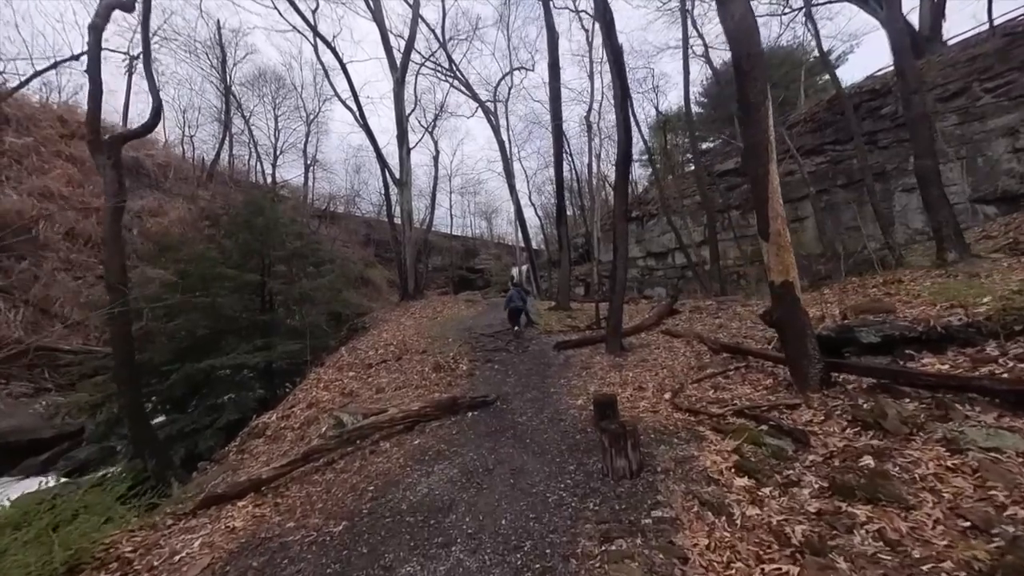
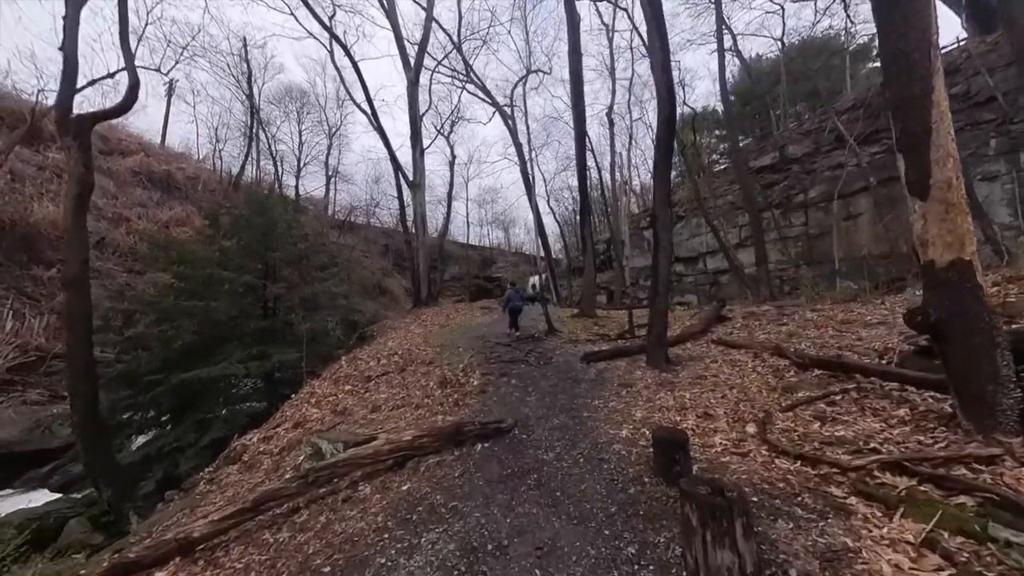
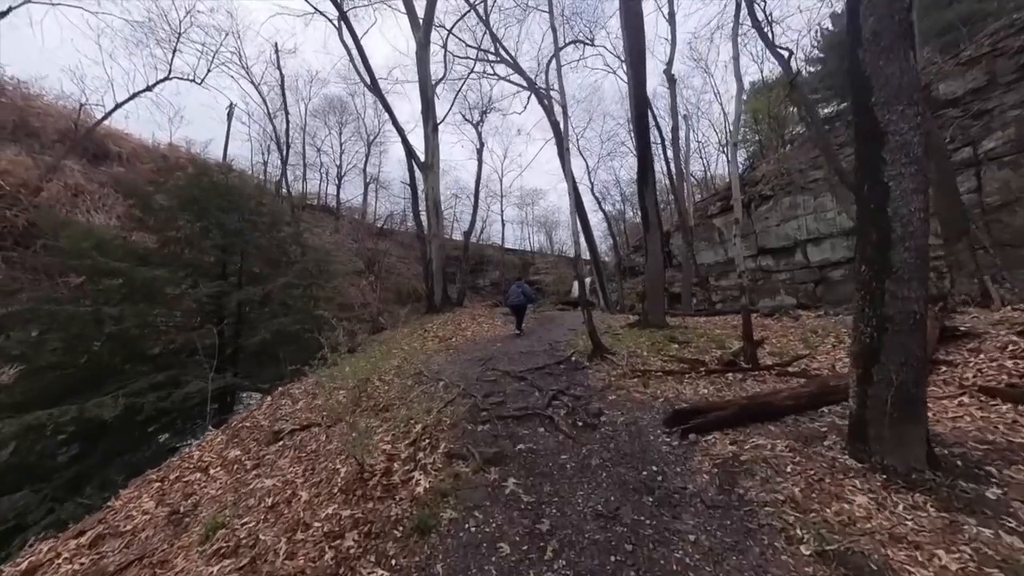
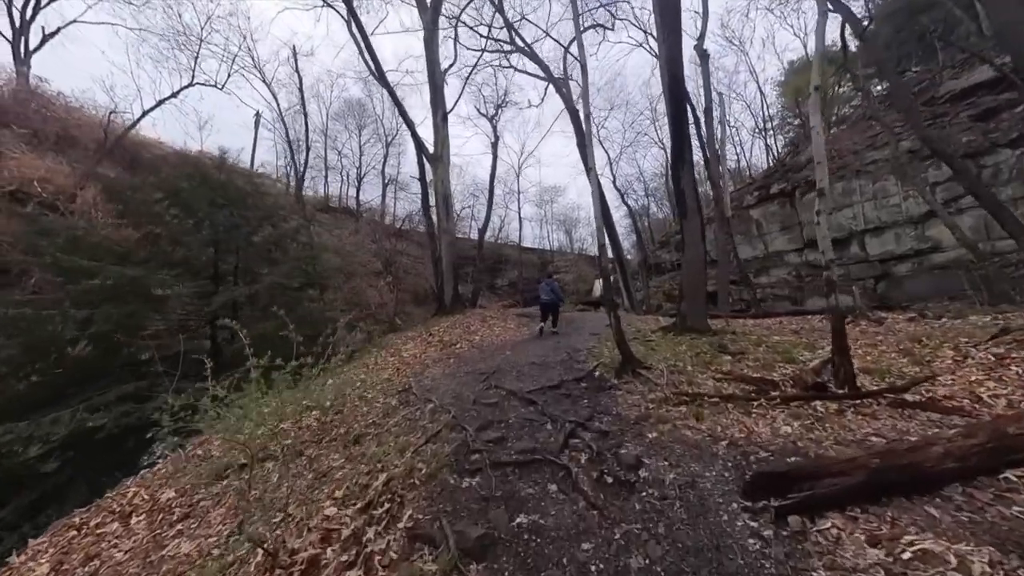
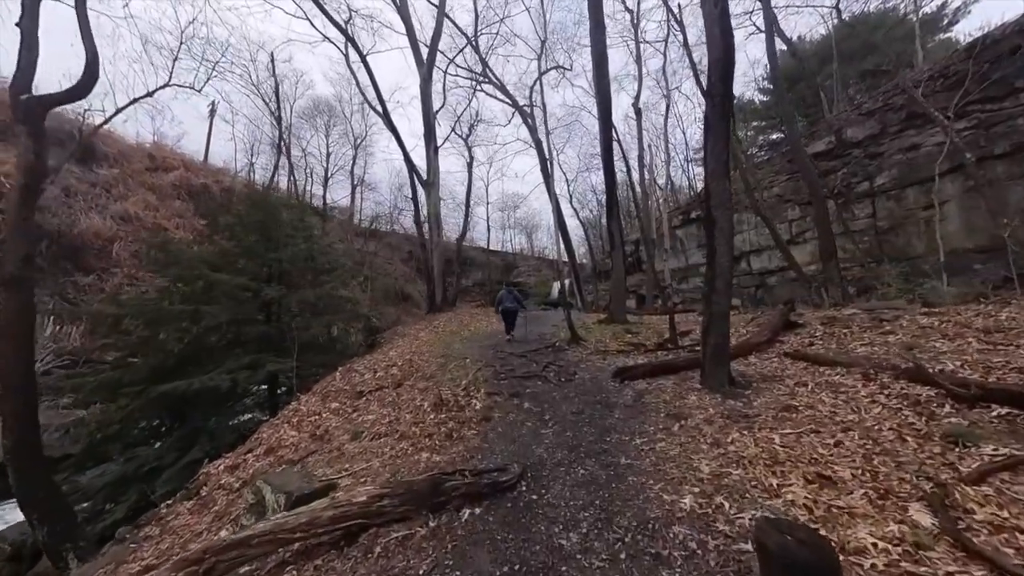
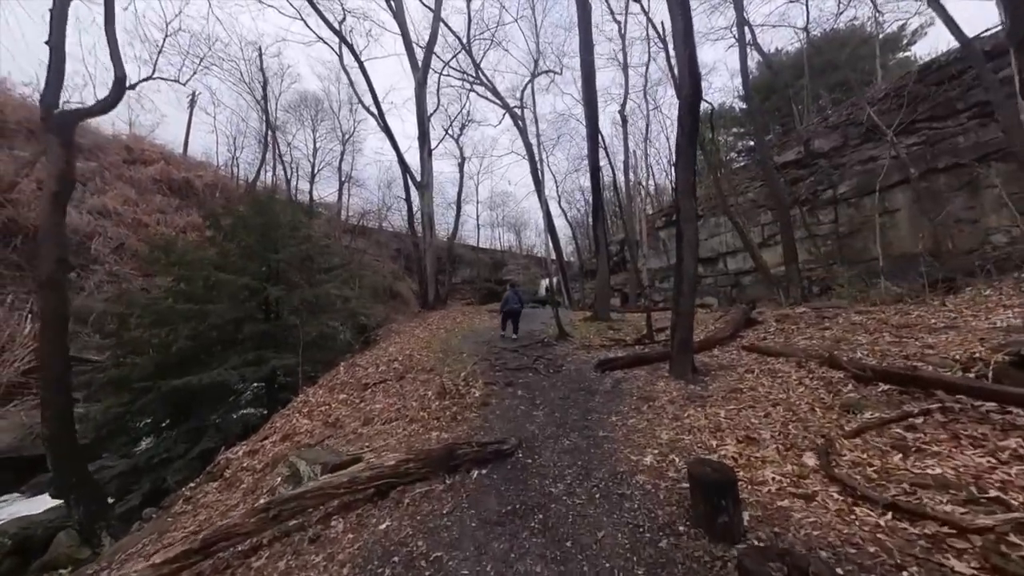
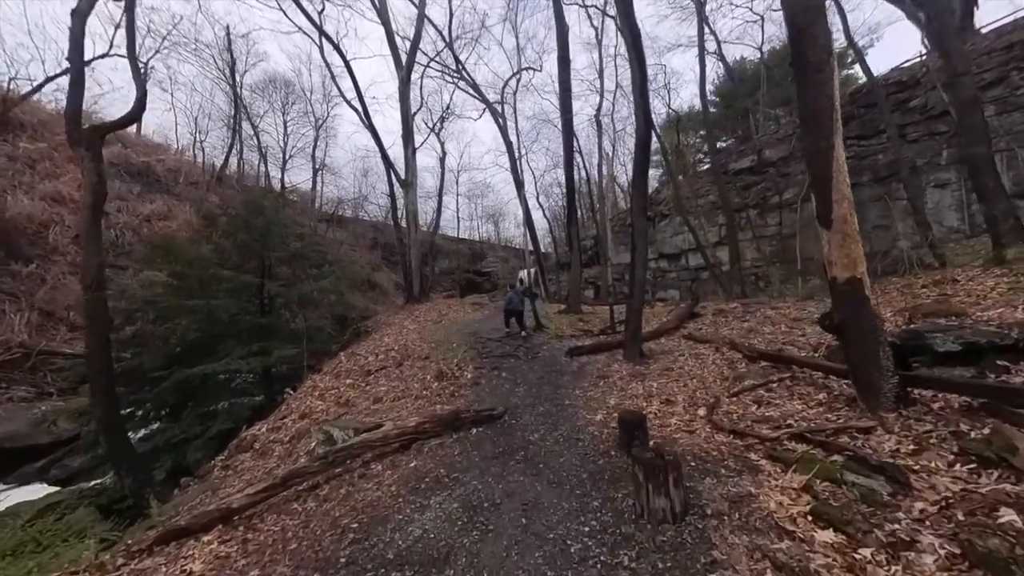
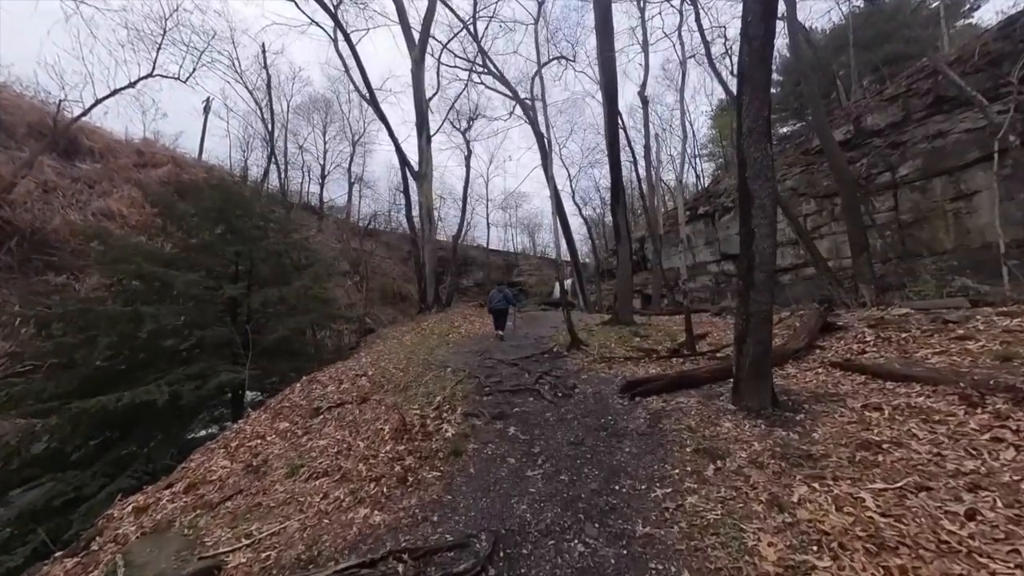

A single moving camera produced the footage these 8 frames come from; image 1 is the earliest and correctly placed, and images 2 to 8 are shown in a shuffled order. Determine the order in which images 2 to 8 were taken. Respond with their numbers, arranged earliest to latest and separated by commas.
7, 2, 6, 5, 8, 3, 4
